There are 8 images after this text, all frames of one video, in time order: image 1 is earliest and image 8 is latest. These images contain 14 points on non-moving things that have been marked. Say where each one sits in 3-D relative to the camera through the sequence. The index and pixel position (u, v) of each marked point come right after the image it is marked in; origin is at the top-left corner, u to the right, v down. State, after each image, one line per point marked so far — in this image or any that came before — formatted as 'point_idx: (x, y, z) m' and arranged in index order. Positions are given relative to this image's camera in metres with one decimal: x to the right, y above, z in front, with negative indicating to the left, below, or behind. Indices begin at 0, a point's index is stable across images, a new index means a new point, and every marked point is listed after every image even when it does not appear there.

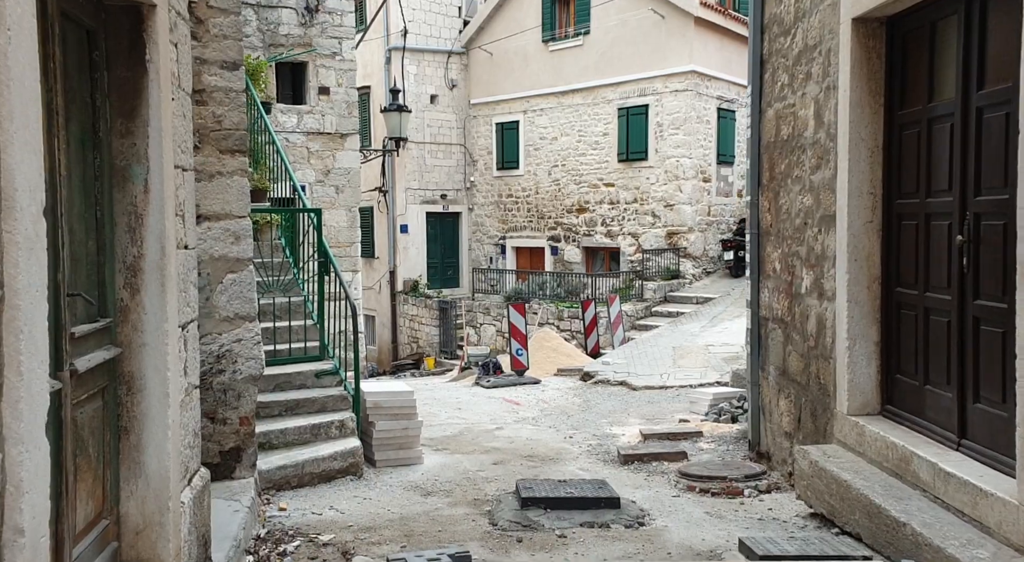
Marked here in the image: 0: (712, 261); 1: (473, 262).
0: (+3.8, +0.4, +16.5) m
1: (-0.9, +0.4, +19.5) m
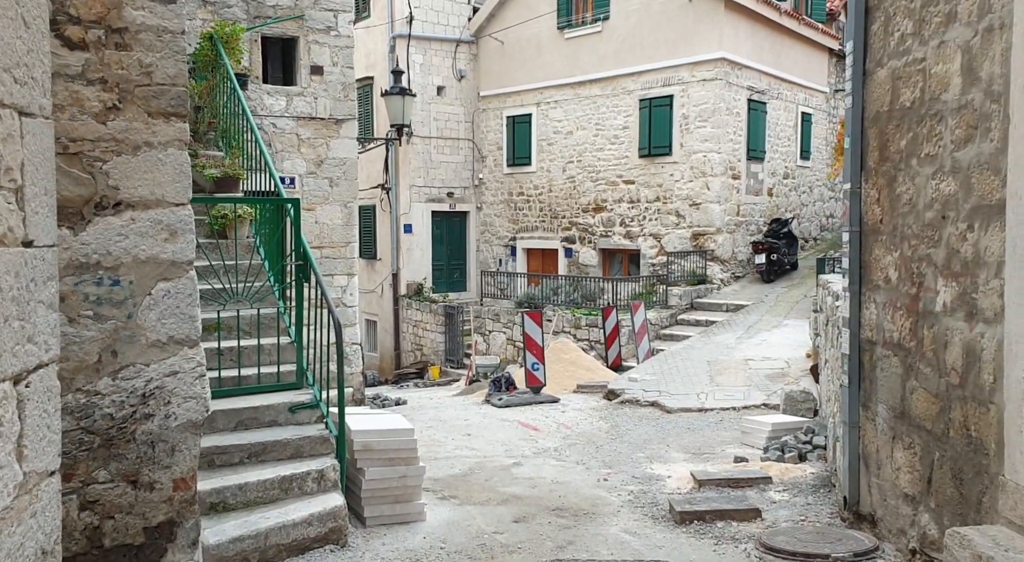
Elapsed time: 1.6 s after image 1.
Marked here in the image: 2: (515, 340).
0: (+4.0, +0.3, +15.2) m
1: (-0.7, +0.3, +18.3) m
2: (+0.1, -1.0, +14.6) m
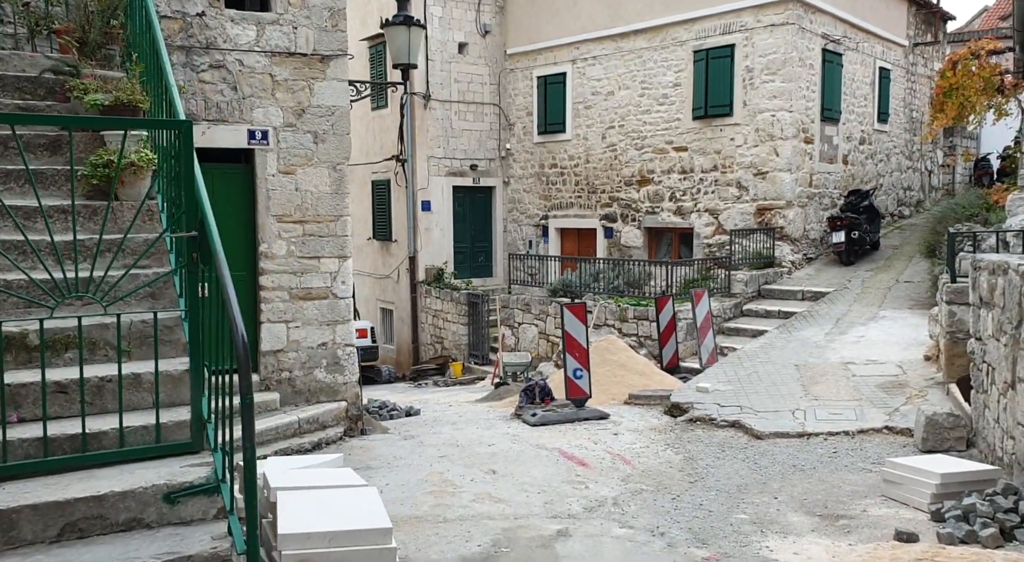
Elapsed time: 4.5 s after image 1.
0: (+4.5, +0.5, +13.0) m
1: (-0.1, +0.7, +16.2) m
2: (+0.5, -0.8, +12.5) m
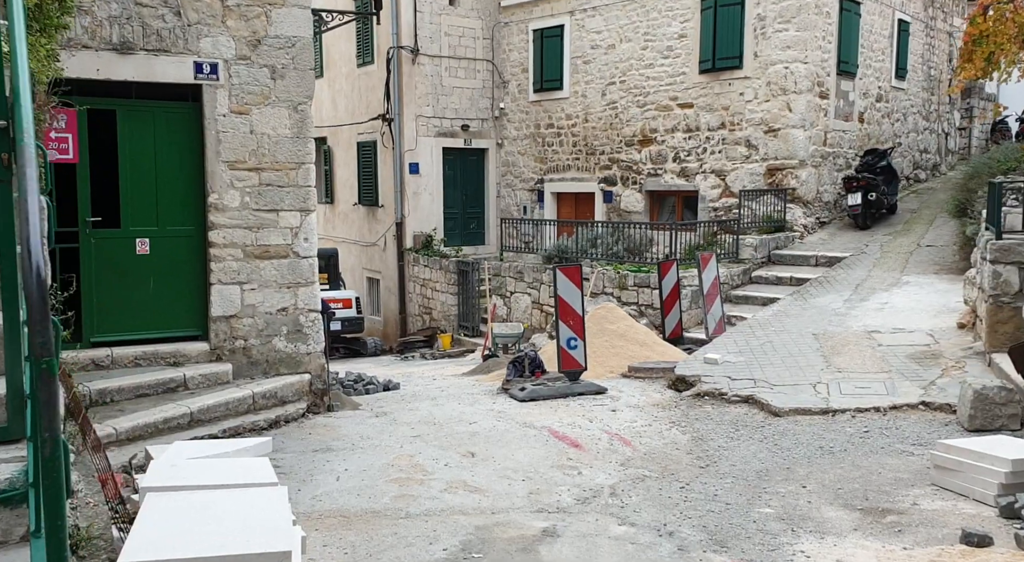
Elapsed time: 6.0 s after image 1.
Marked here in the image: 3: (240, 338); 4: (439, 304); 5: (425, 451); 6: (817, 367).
0: (+4.4, +1.0, +12.2) m
1: (-0.2, +1.2, +15.4) m
2: (+0.4, -0.3, +11.7) m
3: (-1.9, -0.4, +6.1) m
4: (-1.1, -0.4, +13.7) m
5: (-0.5, -1.0, +5.0) m
6: (+2.3, -0.6, +6.5) m
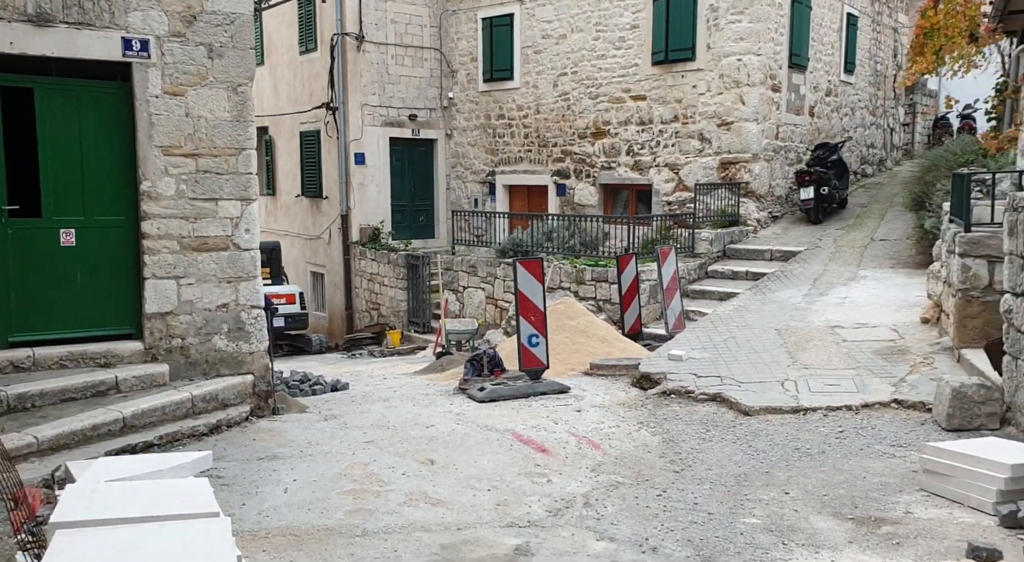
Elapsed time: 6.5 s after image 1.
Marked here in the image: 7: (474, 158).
0: (+3.7, +1.1, +12.1) m
1: (-1.1, +1.3, +15.0) m
2: (-0.2, -0.2, +11.4) m
3: (-2.2, -0.4, +5.6) m
4: (-1.9, -0.3, +13.2) m
5: (-0.7, -1.0, +4.7) m
6: (+2.0, -0.6, +6.4) m
7: (-0.6, +2.1, +14.5) m
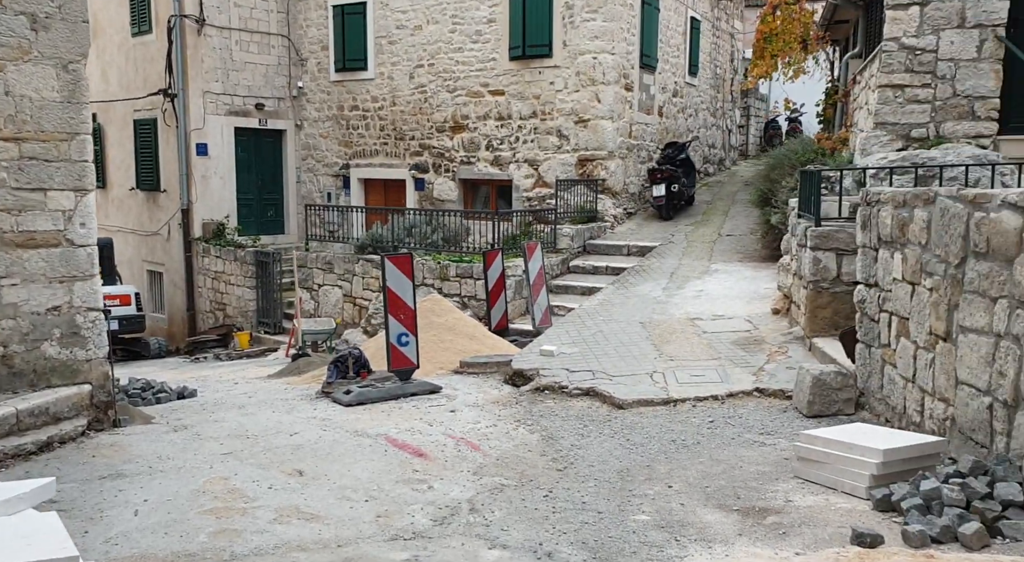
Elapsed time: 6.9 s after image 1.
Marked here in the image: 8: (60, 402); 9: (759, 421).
0: (+1.7, +1.2, +12.4) m
1: (-3.5, +1.4, +14.4) m
2: (-2.0, -0.2, +11.0) m
3: (-3.0, -0.4, +5.0) m
4: (-4.0, -0.2, +12.5) m
5: (-1.3, -0.9, +4.3) m
6: (+1.0, -0.6, +6.4) m
7: (-3.0, +2.1, +14.0) m
8: (-2.6, -0.7, +5.0) m
9: (+1.4, -0.8, +5.1) m
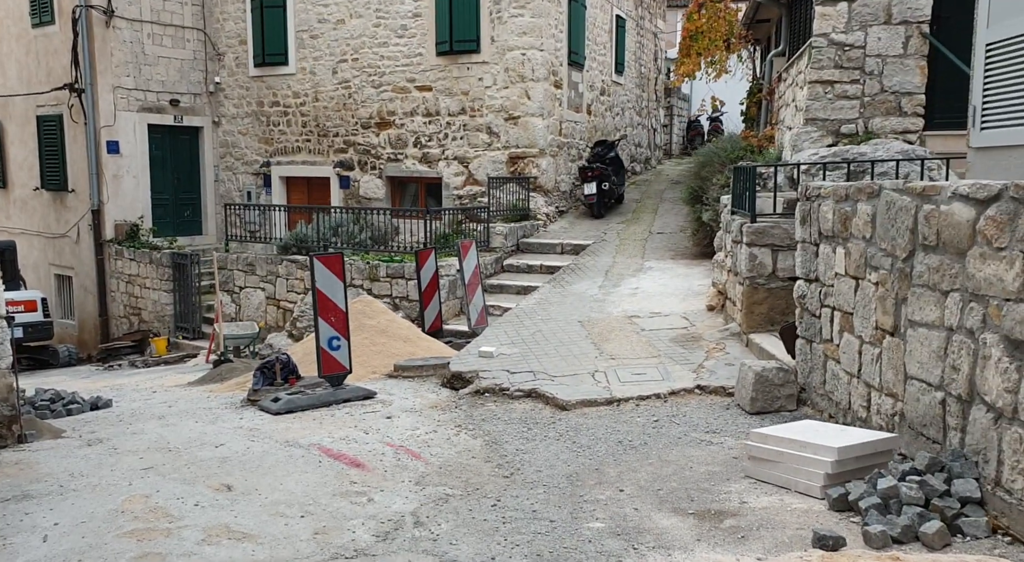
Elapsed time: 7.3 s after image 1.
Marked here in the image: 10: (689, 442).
0: (+0.7, +1.2, +12.3) m
1: (-4.7, +1.3, +13.9) m
2: (-2.9, -0.2, +10.6) m
3: (-3.3, -0.4, +4.5) m
4: (-5.0, -0.3, +11.9) m
5: (-1.6, -1.0, +4.0) m
6: (+0.6, -0.5, +6.3) m
7: (-4.2, +2.1, +13.5) m
8: (-3.0, -0.7, +4.6) m
9: (+1.1, -0.8, +5.0) m
10: (+0.9, -0.8, +4.5) m
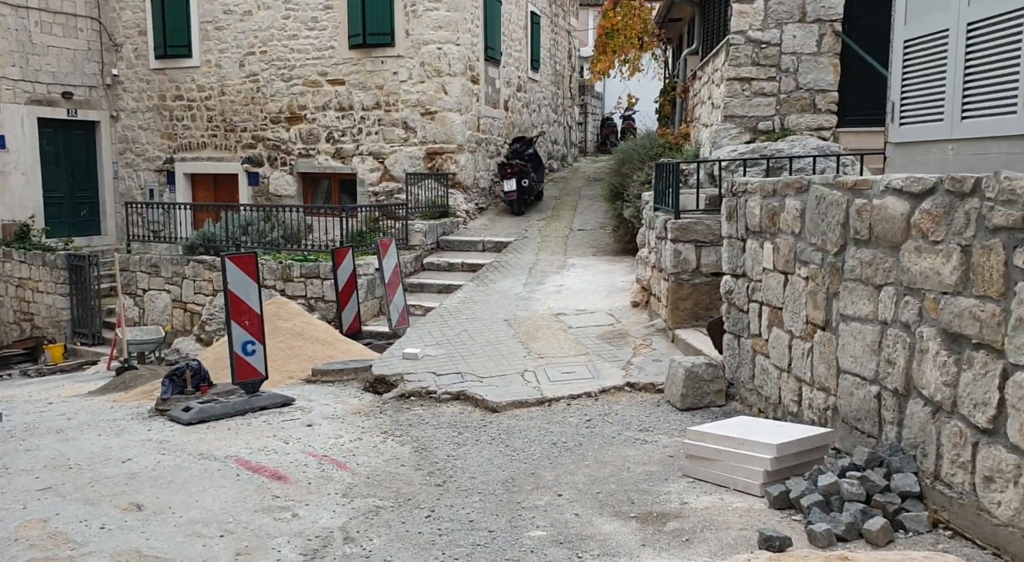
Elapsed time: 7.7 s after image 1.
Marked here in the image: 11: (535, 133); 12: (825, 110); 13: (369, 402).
0: (-0.5, +1.2, +12.1) m
1: (-6.0, +1.3, +13.2) m
2: (-3.8, -0.2, +10.1) m
3: (-3.6, -0.4, +4.1) m
4: (-6.1, -0.3, +11.2) m
5: (-1.9, -1.0, +3.7) m
6: (0.0, -0.5, +6.2) m
7: (-5.4, +2.0, +12.9) m
8: (-3.3, -0.8, +4.2) m
9: (+0.7, -0.8, +4.9) m
10: (+0.6, -0.8, +4.4) m
11: (+0.4, +2.5, +14.5) m
12: (+2.7, +1.4, +7.3) m
13: (-0.9, -0.8, +5.5) m
